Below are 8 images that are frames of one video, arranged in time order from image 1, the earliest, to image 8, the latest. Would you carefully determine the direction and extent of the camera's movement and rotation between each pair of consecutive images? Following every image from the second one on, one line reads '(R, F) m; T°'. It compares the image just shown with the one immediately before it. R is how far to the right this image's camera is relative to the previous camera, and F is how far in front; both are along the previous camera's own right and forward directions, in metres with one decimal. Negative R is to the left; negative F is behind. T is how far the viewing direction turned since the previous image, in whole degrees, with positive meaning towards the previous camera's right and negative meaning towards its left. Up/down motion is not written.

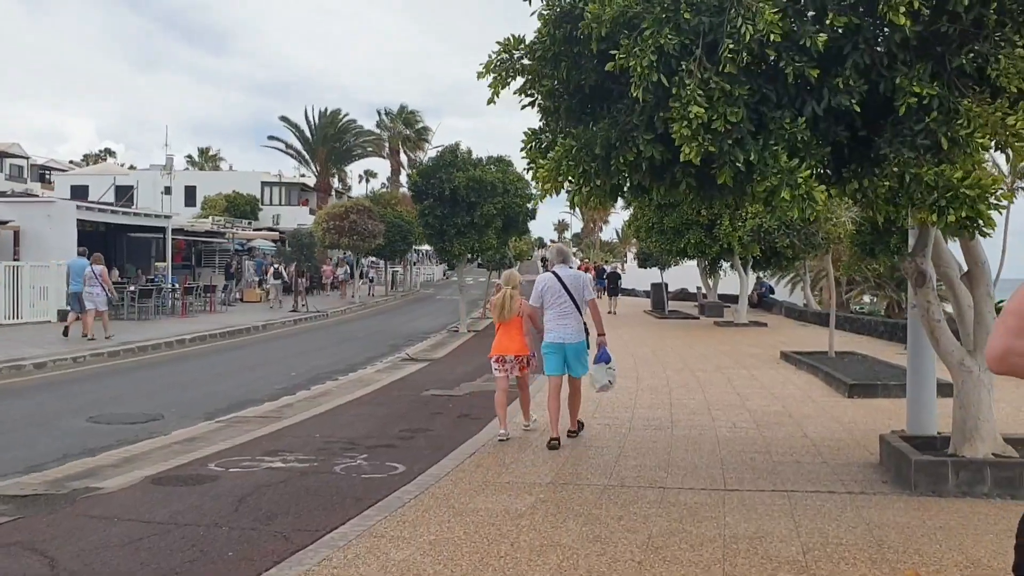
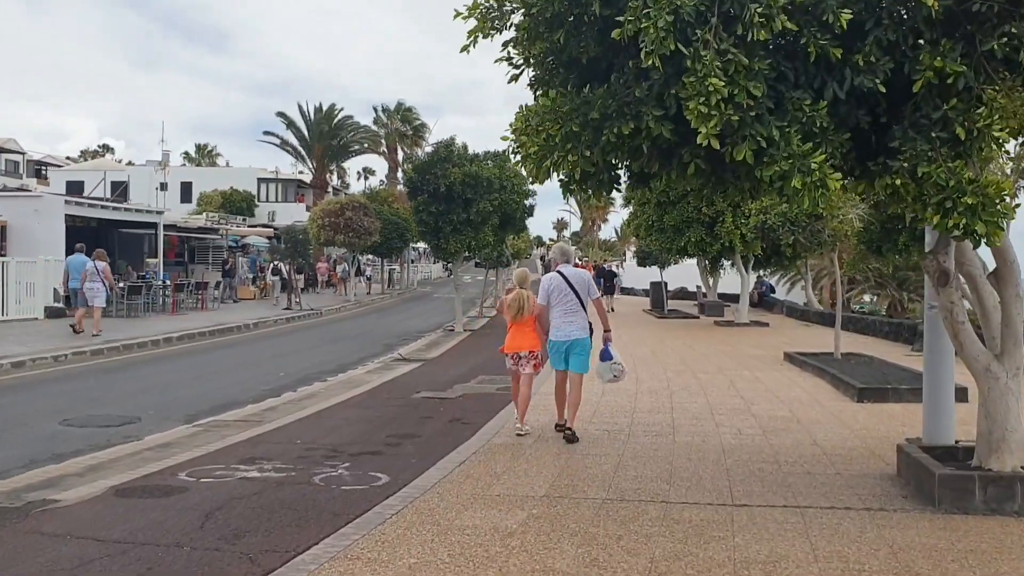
(0.0, +0.5) m; 0°
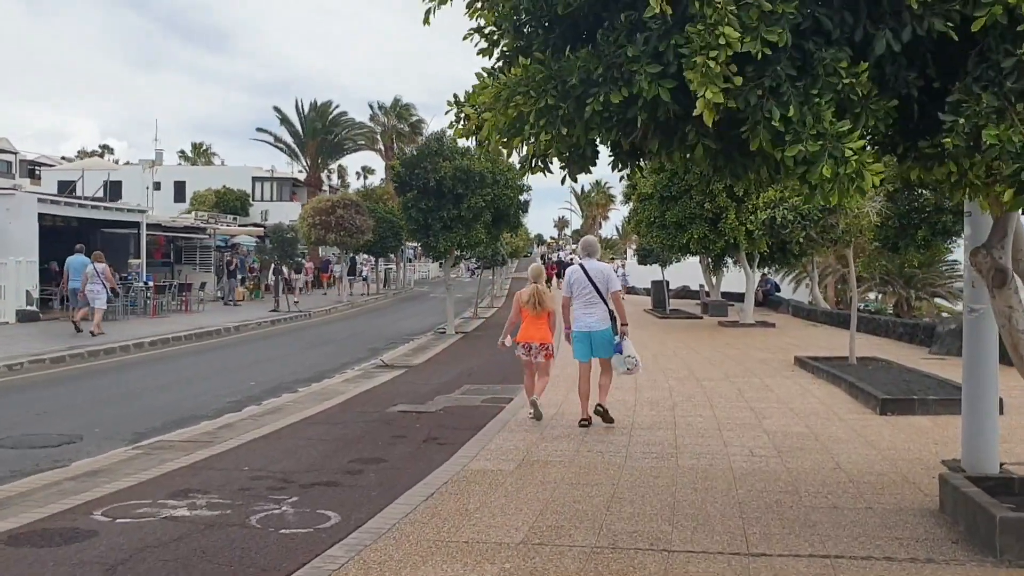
(+0.2, +1.1) m; 0°
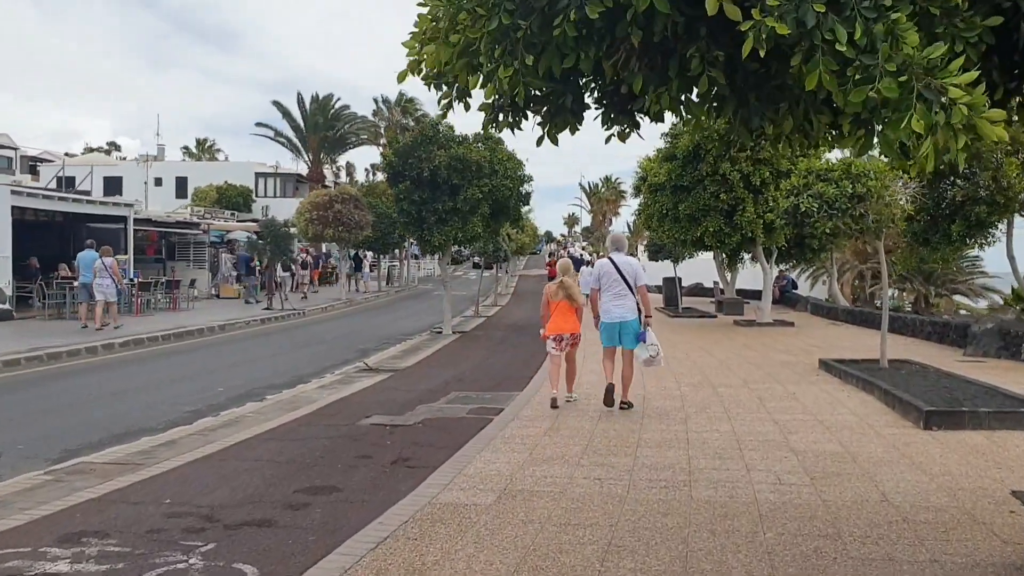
(+0.2, +1.3) m; -1°
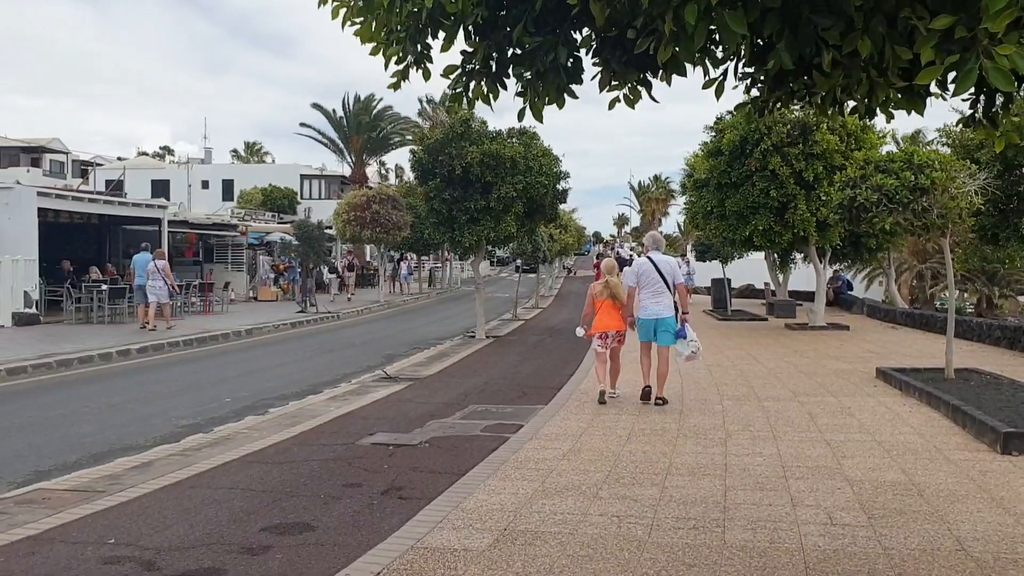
(+0.3, +0.9) m; -3°
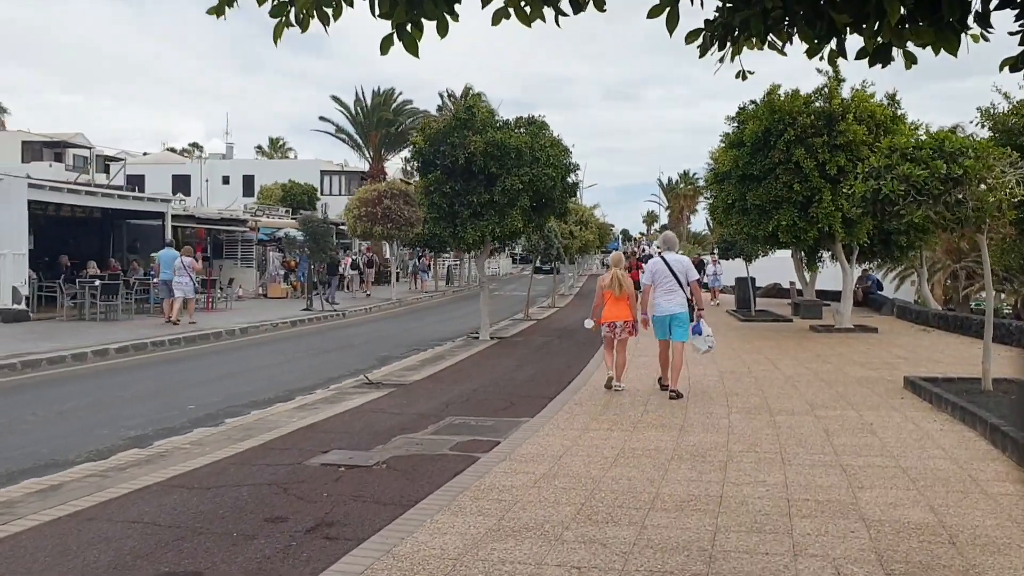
(+0.5, +1.0) m; -2°
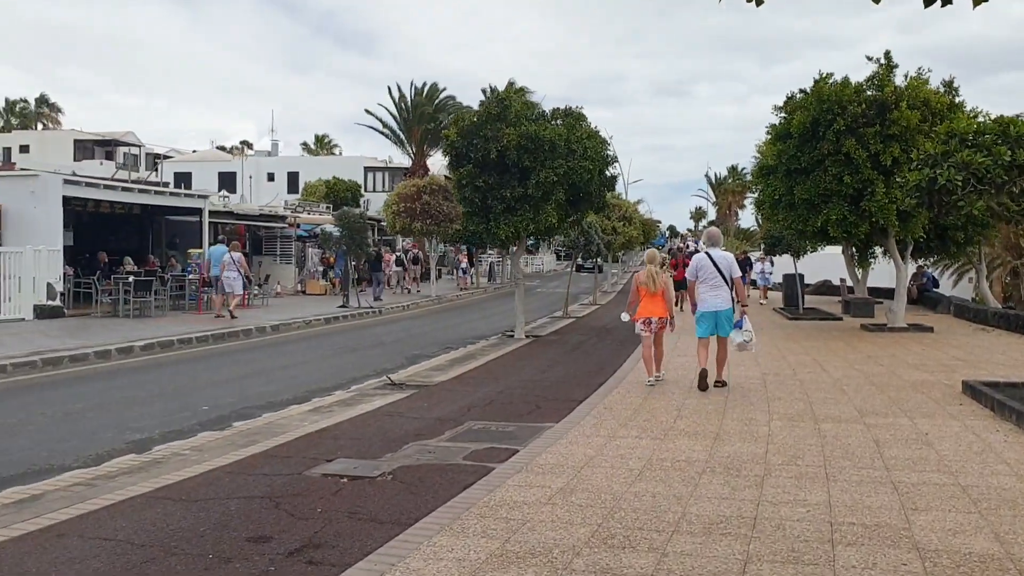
(+0.2, +0.6) m; -3°
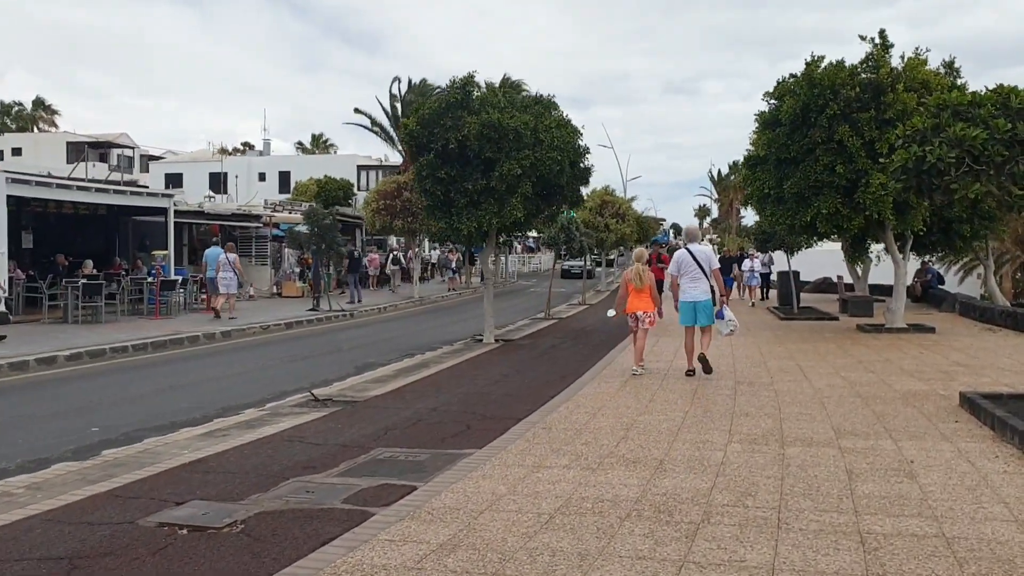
(+0.8, +1.3) m; -1°
